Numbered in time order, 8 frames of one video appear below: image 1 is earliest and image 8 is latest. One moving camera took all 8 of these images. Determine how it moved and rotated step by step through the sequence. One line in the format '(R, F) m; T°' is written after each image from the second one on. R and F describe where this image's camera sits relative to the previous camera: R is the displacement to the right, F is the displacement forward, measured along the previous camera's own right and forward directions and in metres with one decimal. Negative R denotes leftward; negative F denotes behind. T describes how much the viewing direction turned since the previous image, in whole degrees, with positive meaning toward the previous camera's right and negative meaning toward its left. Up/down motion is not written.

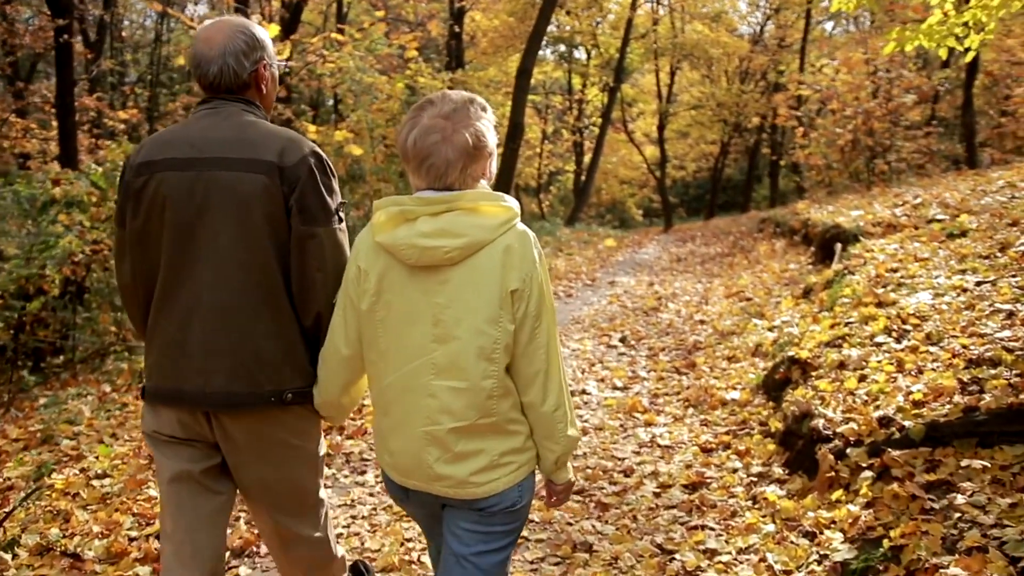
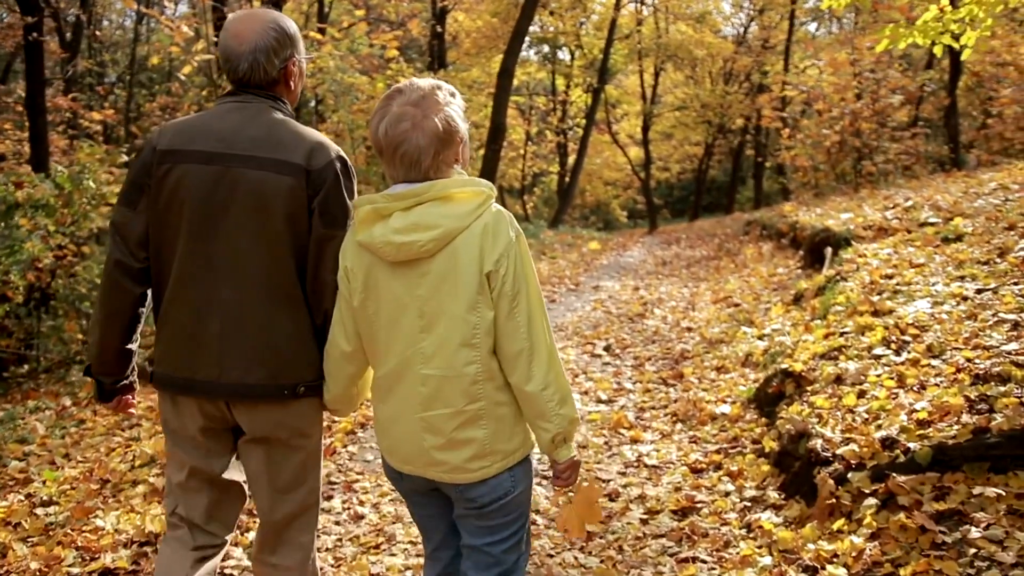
(+0.1, +0.4) m; +1°
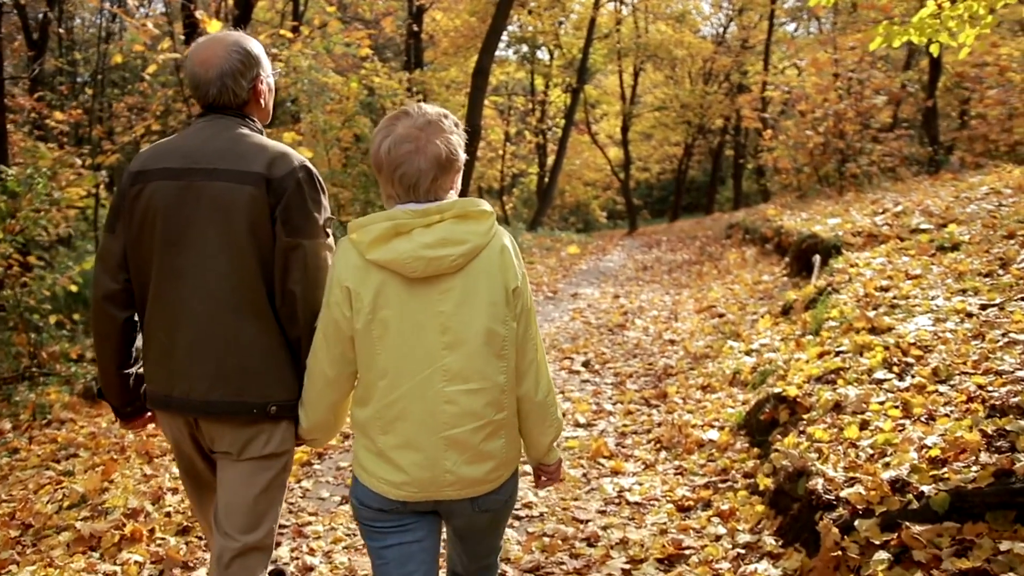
(+0.1, +0.5) m; +1°
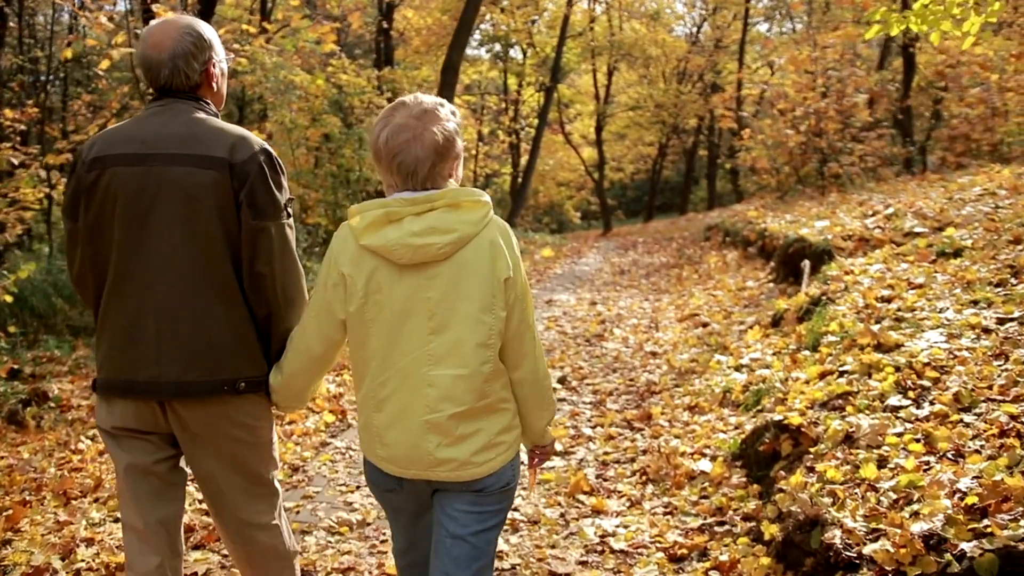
(0.0, +0.7) m; +2°
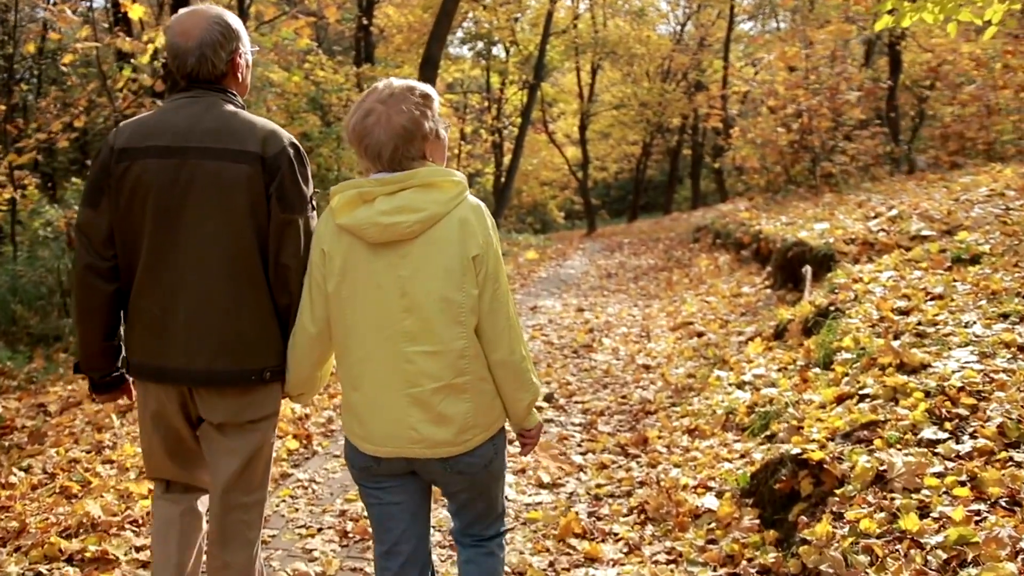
(0.0, +0.6) m; +1°
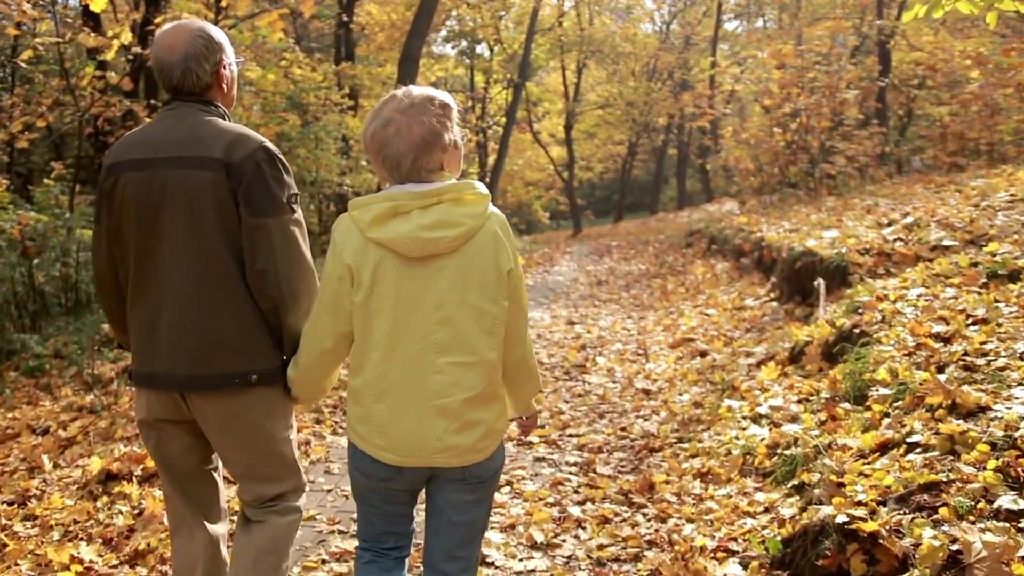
(0.0, +0.8) m; +1°
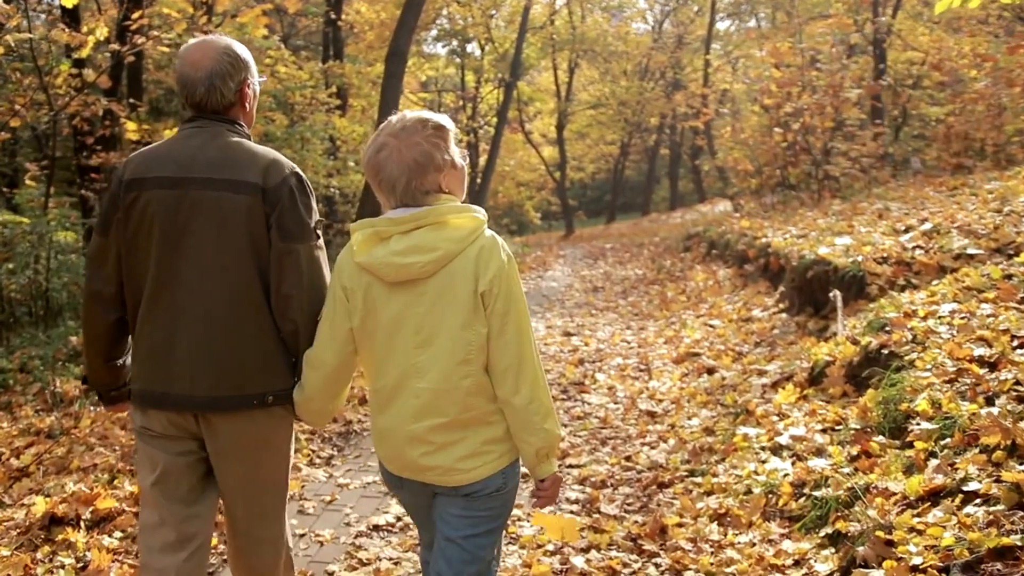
(0.0, +0.6) m; +1°
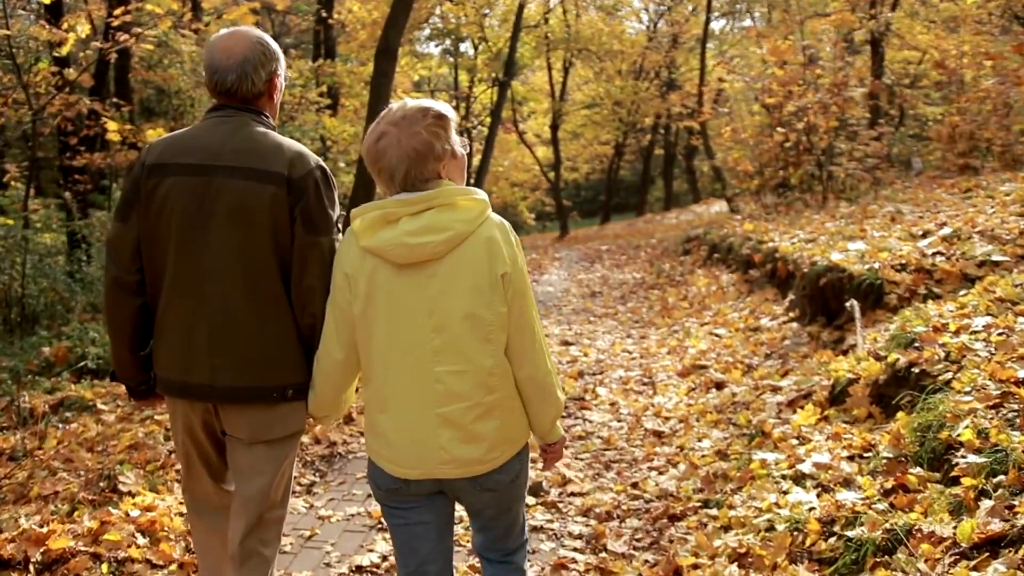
(0.0, +0.5) m; 0°
